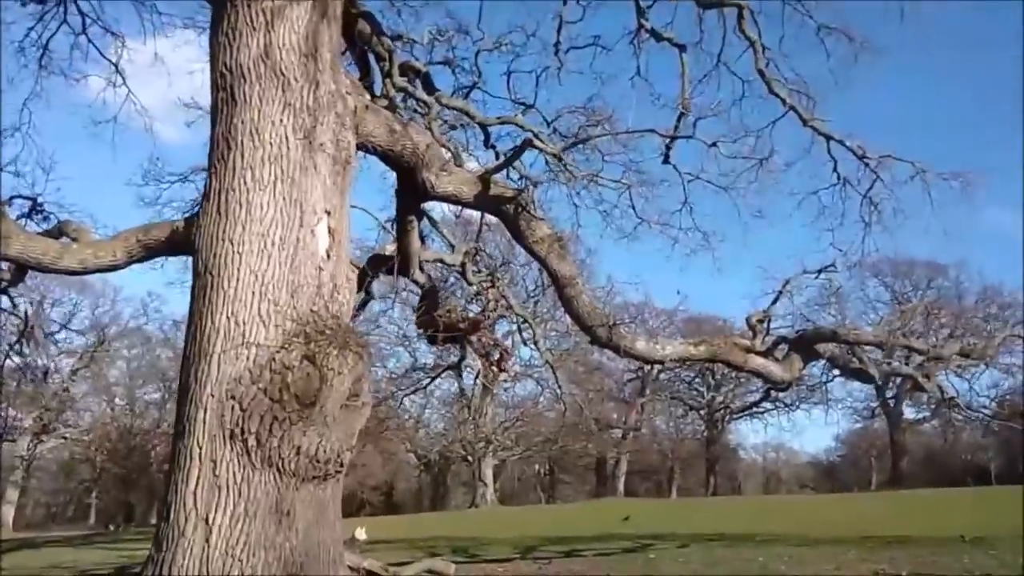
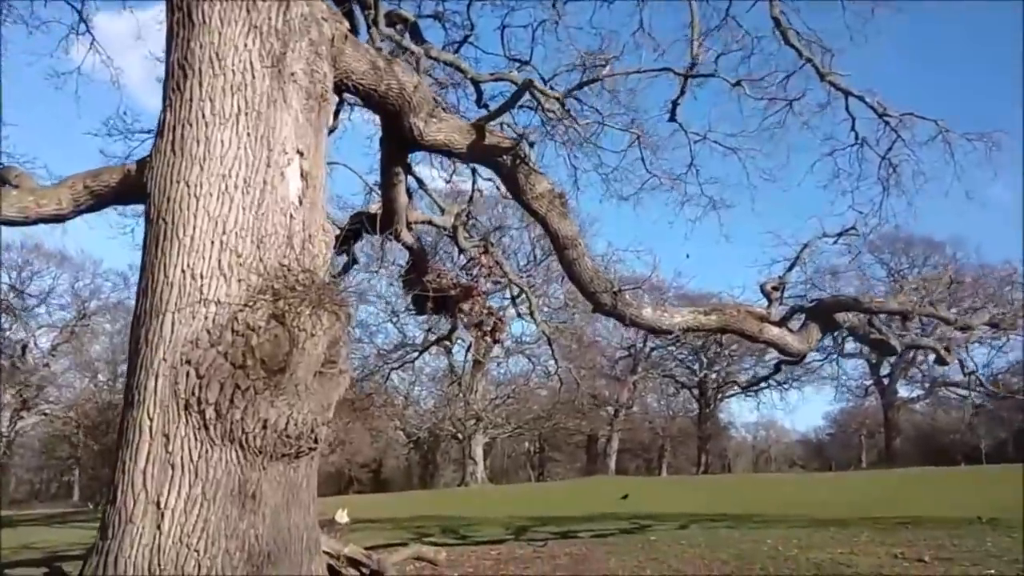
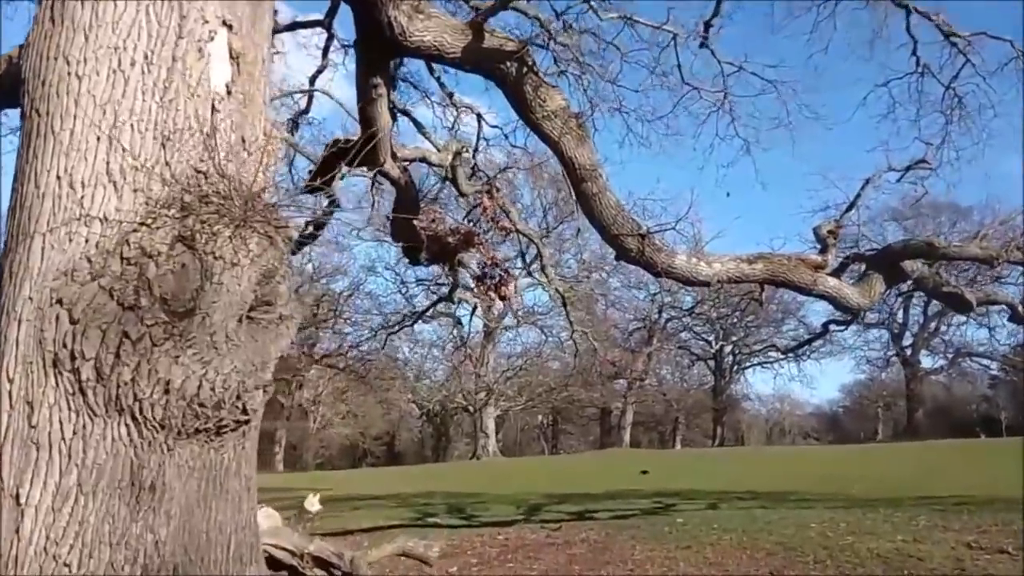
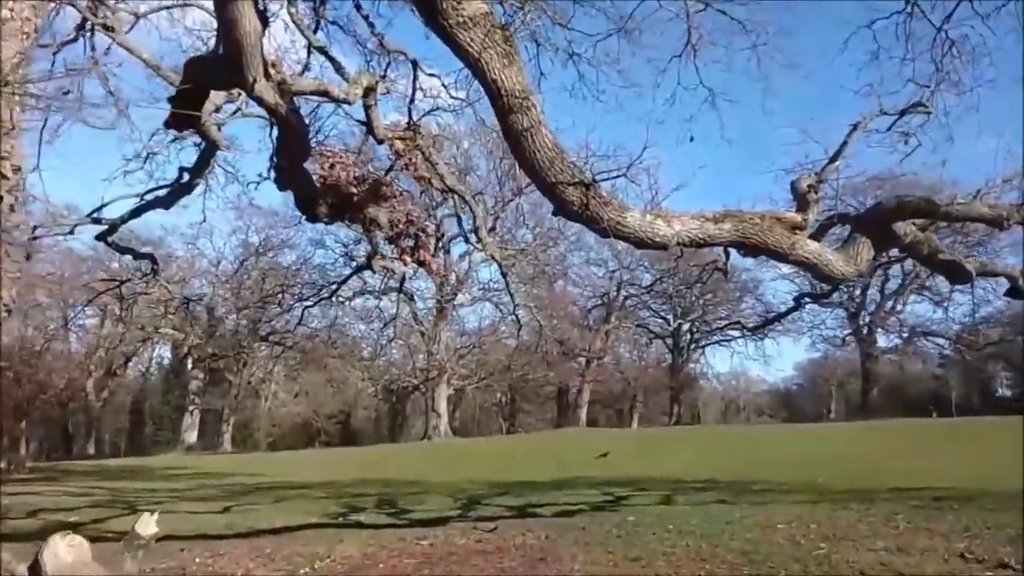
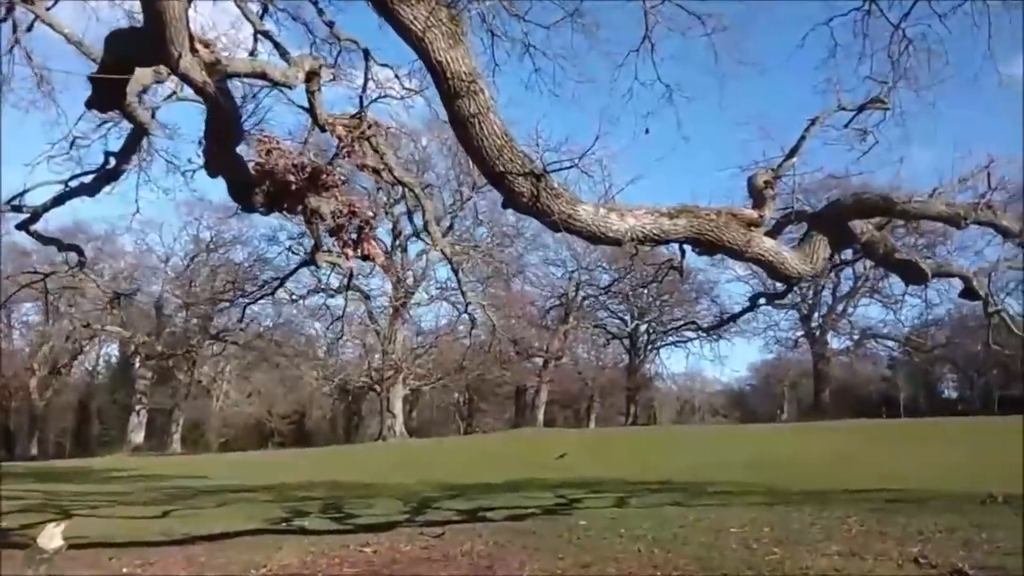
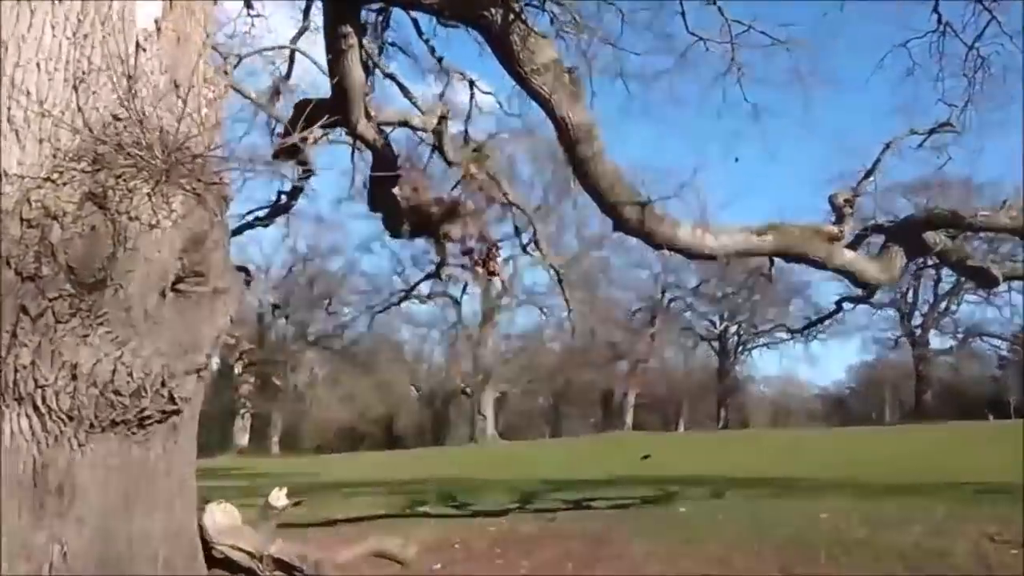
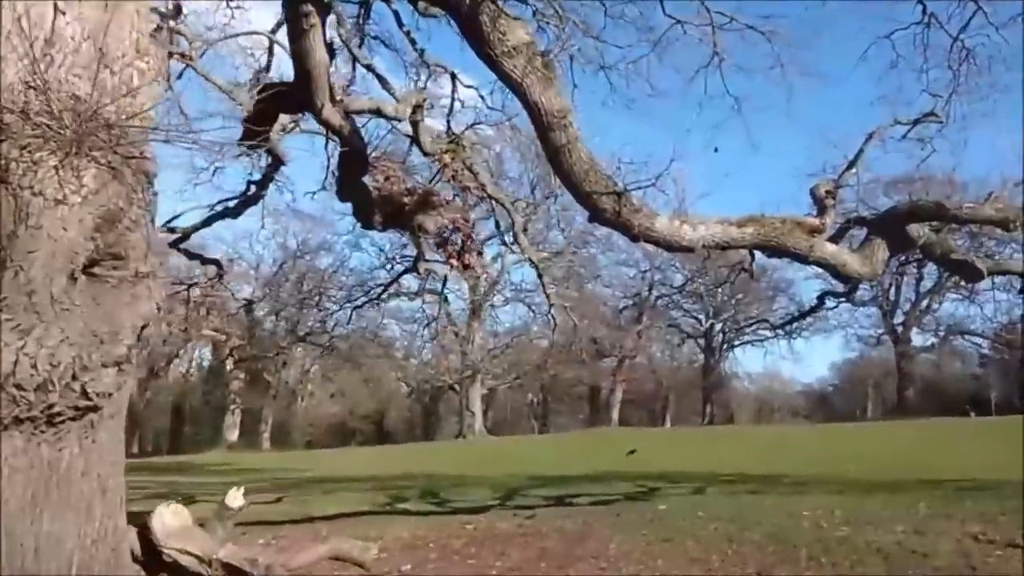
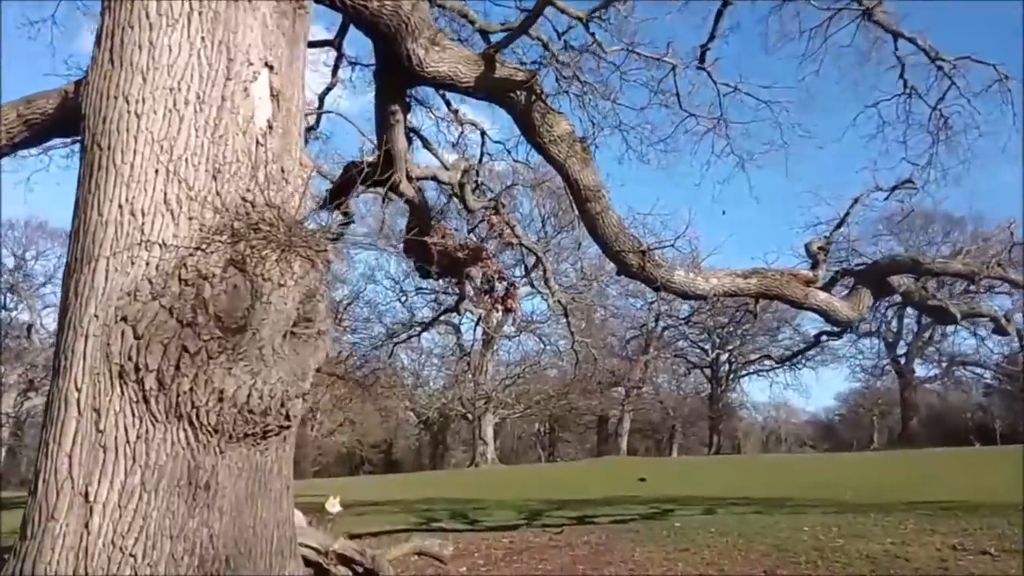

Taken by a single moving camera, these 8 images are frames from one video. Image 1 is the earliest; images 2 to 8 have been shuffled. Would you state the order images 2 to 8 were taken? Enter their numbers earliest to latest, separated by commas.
2, 8, 3, 6, 7, 4, 5
